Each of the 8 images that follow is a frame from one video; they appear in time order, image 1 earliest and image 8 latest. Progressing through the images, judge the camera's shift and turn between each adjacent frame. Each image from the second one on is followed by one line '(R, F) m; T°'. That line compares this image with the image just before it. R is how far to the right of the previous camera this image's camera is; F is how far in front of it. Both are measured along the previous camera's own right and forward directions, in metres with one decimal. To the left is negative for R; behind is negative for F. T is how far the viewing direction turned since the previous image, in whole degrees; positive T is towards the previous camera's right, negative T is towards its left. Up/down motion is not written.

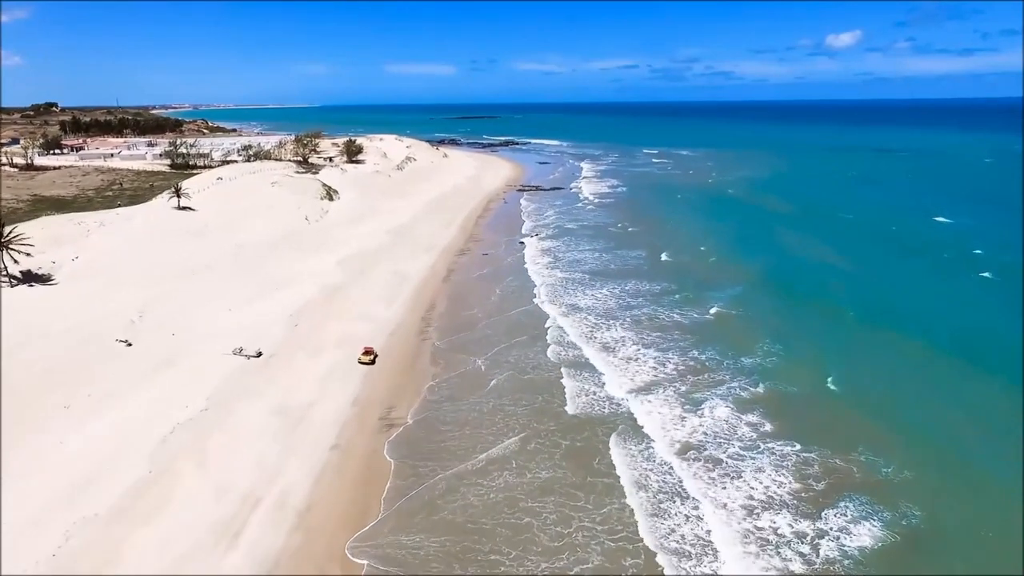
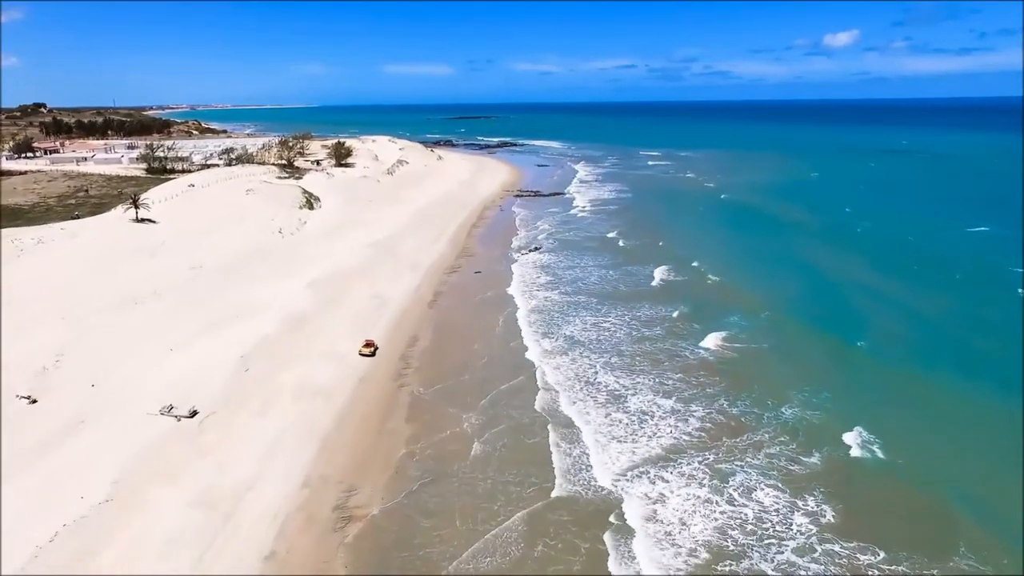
(+0.1, +3.4) m; 0°
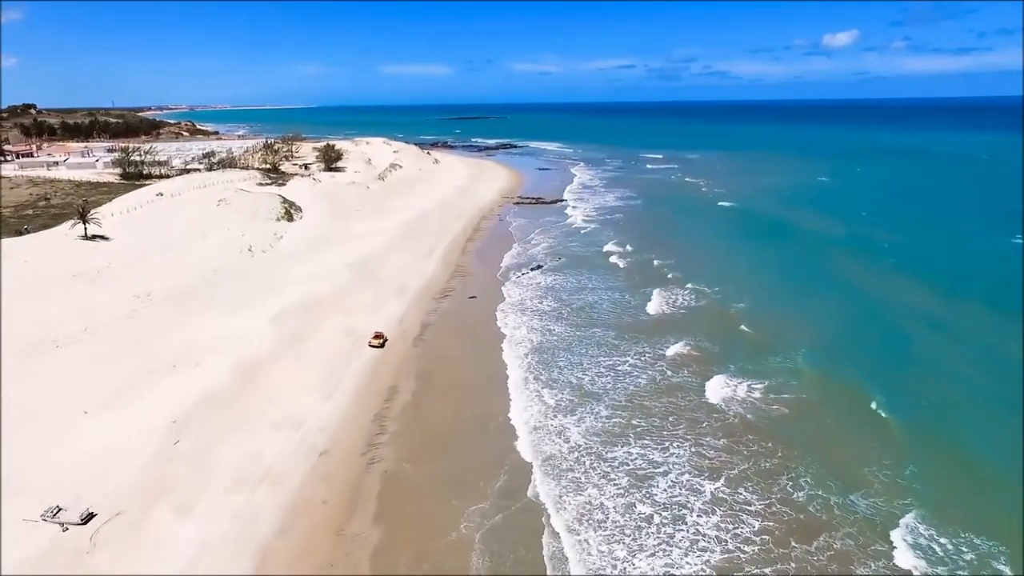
(0.0, +3.6) m; 0°
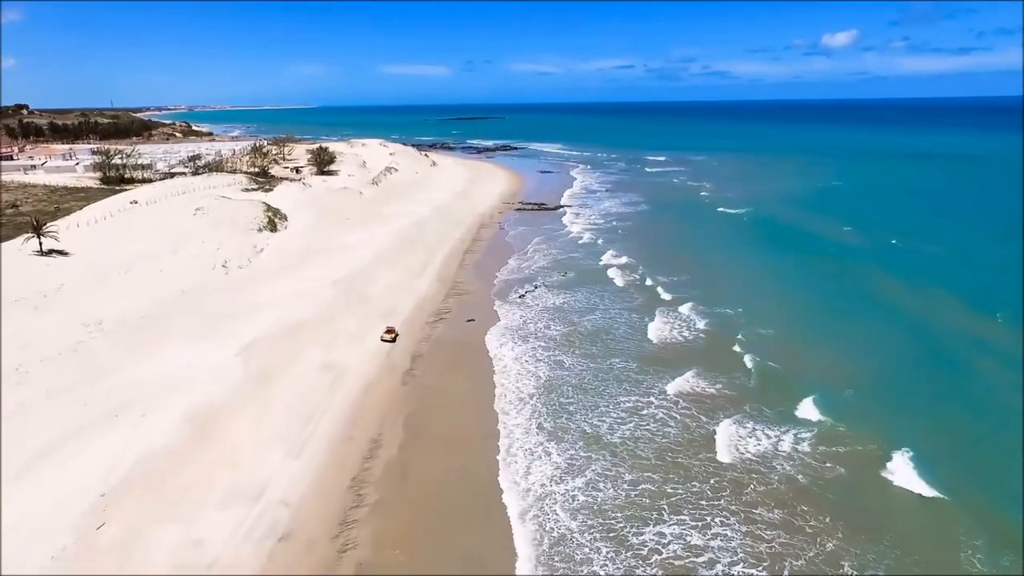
(-0.1, +2.6) m; 0°
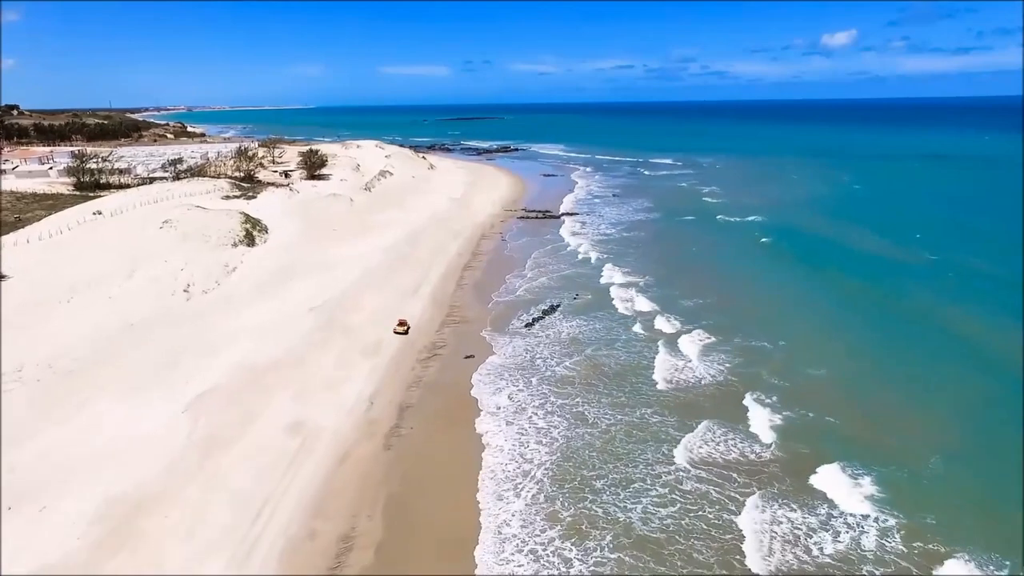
(-0.2, +3.3) m; 0°
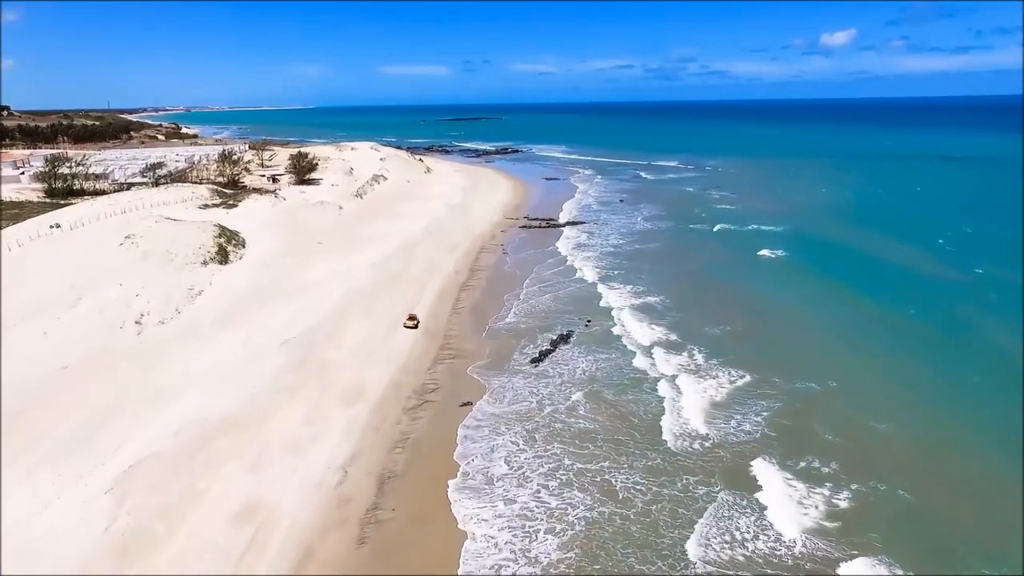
(-0.1, +3.0) m; 0°
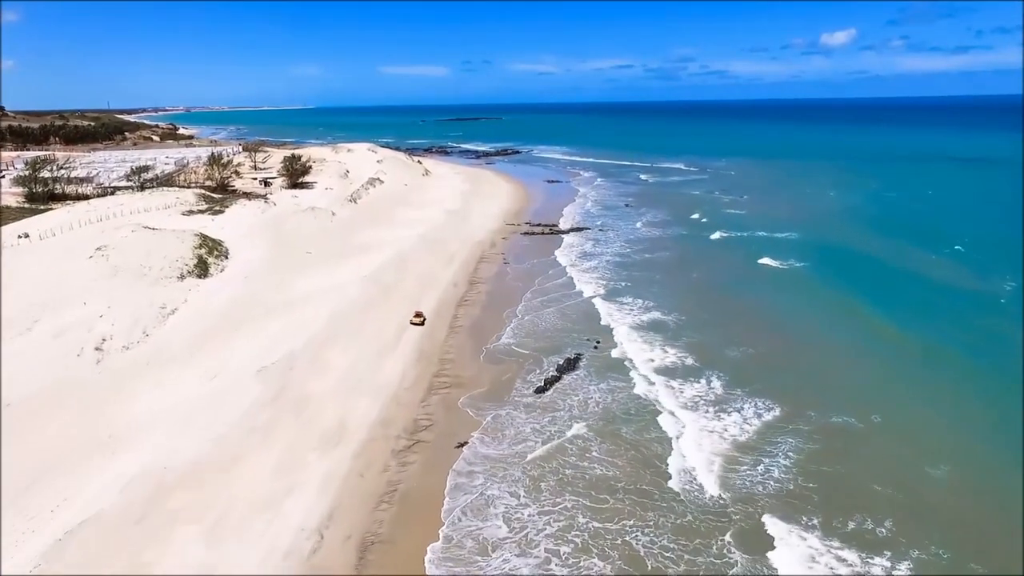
(-0.1, +1.9) m; 0°
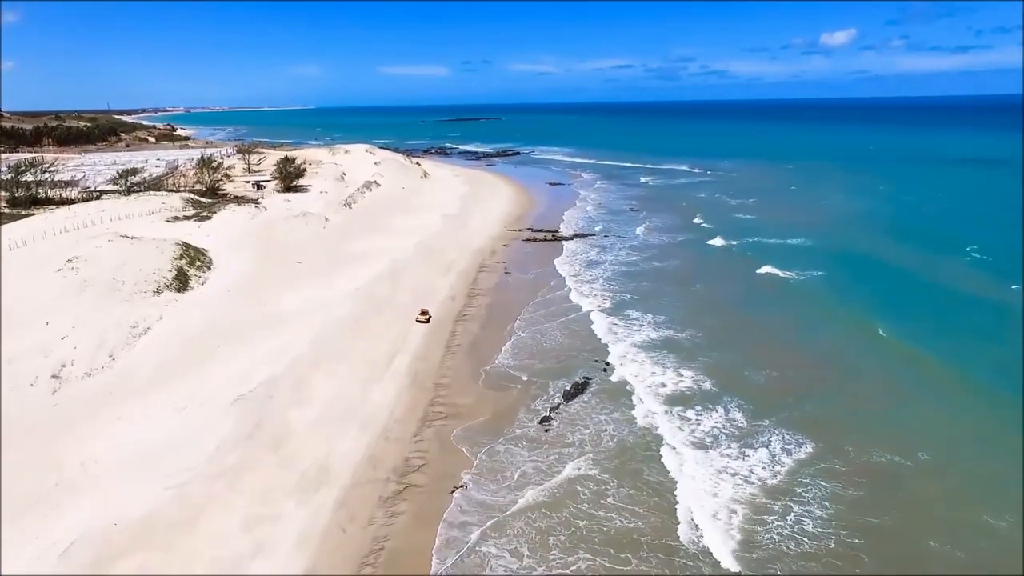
(0.0, +1.7) m; 0°
